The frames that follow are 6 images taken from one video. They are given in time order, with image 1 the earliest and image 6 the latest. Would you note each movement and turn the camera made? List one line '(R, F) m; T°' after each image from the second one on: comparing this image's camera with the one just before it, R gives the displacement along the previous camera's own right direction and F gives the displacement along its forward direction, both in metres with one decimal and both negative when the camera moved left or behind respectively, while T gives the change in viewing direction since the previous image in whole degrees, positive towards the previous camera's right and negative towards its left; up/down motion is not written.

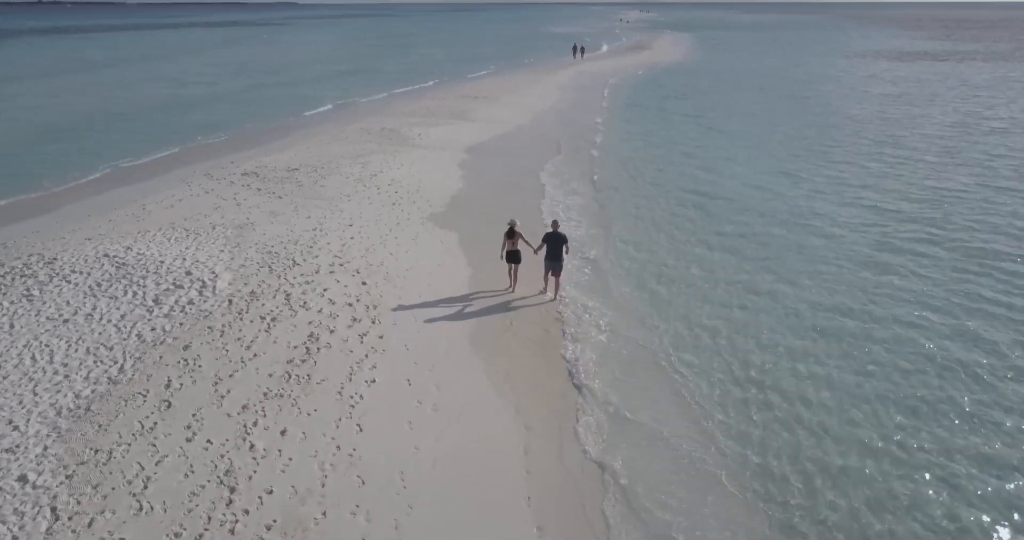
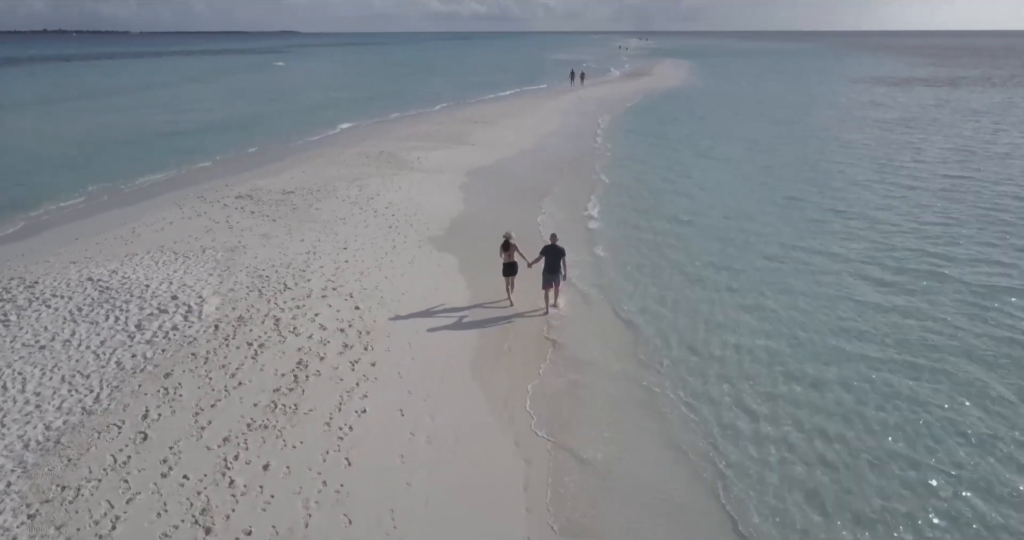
(0.0, +0.4) m; 0°
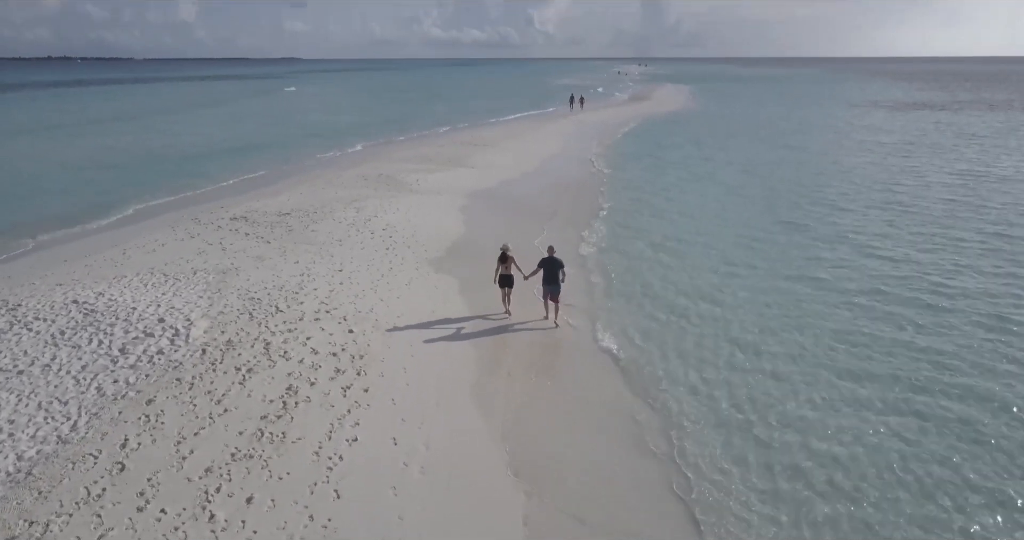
(0.0, +0.3) m; 0°
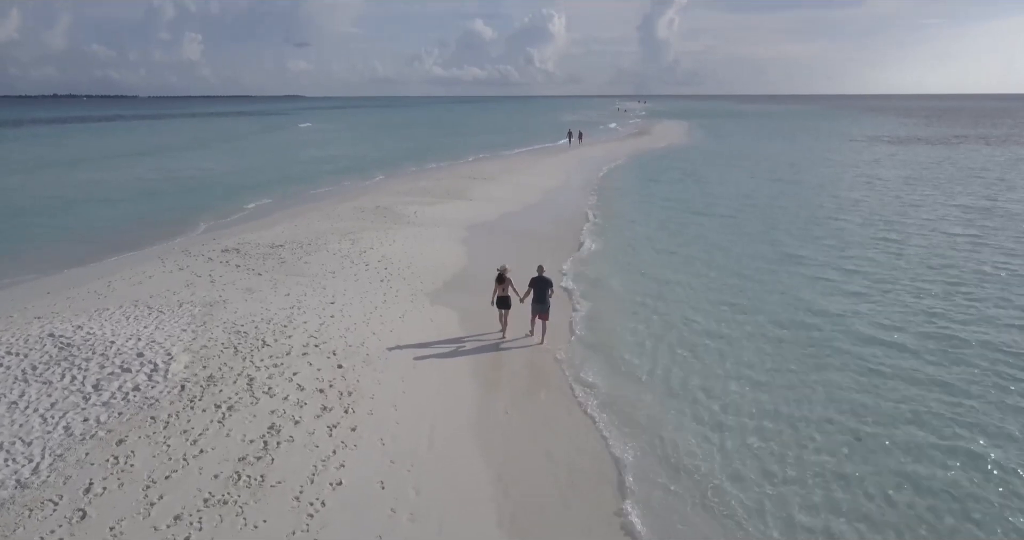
(0.0, +0.5) m; 0°
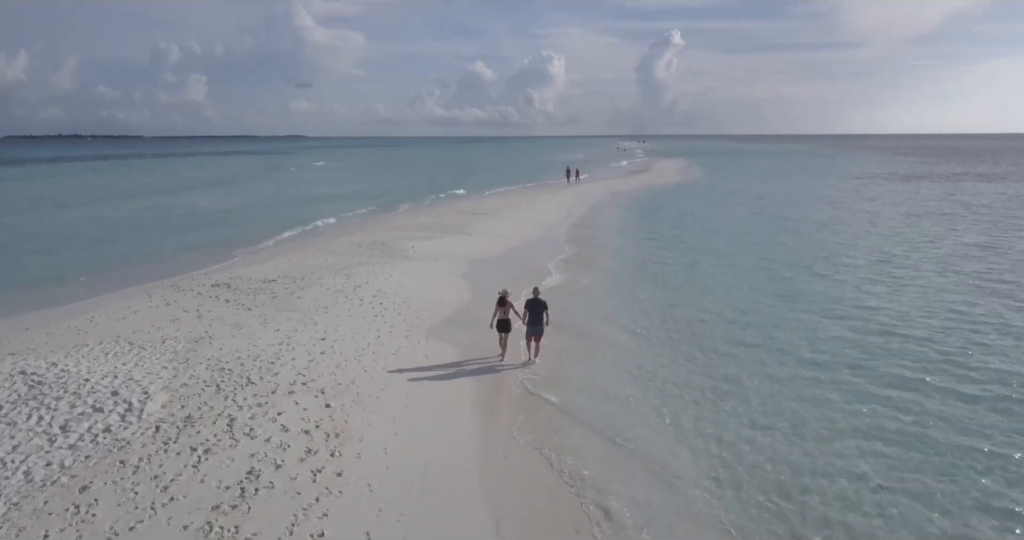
(0.0, +0.5) m; 0°
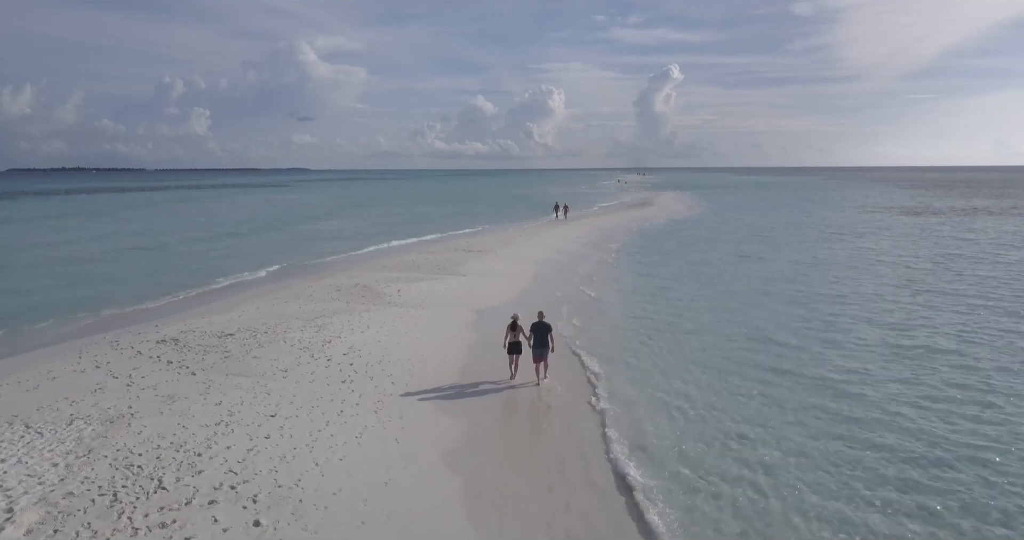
(+0.1, +2.2) m; 0°
